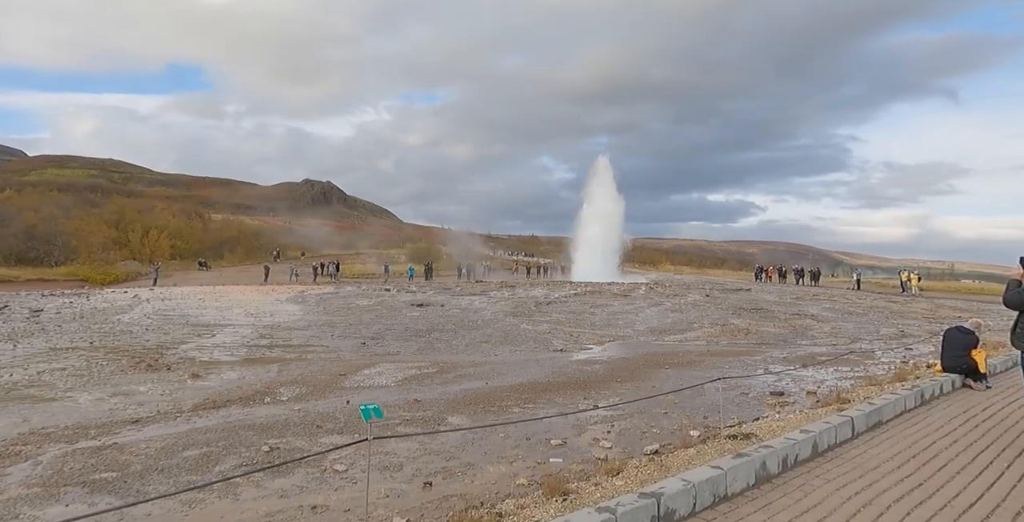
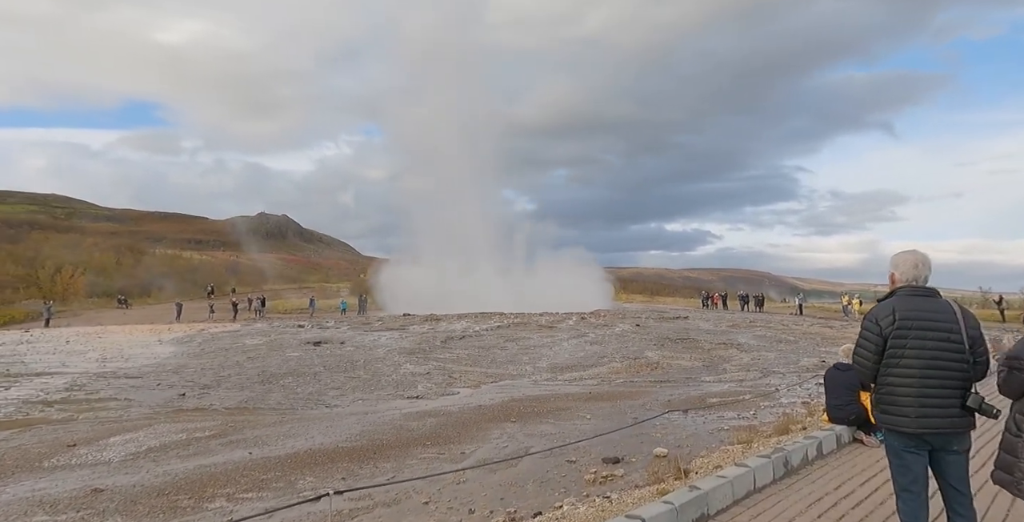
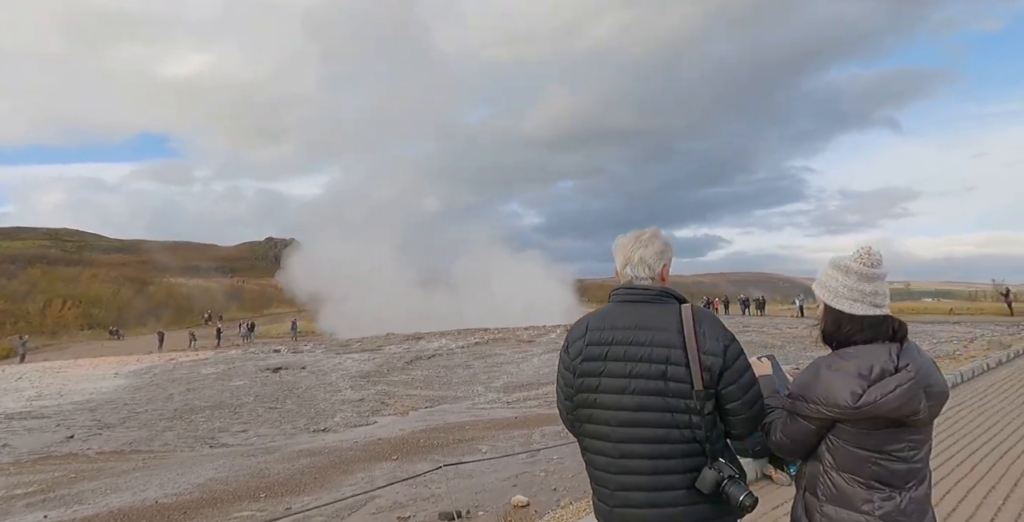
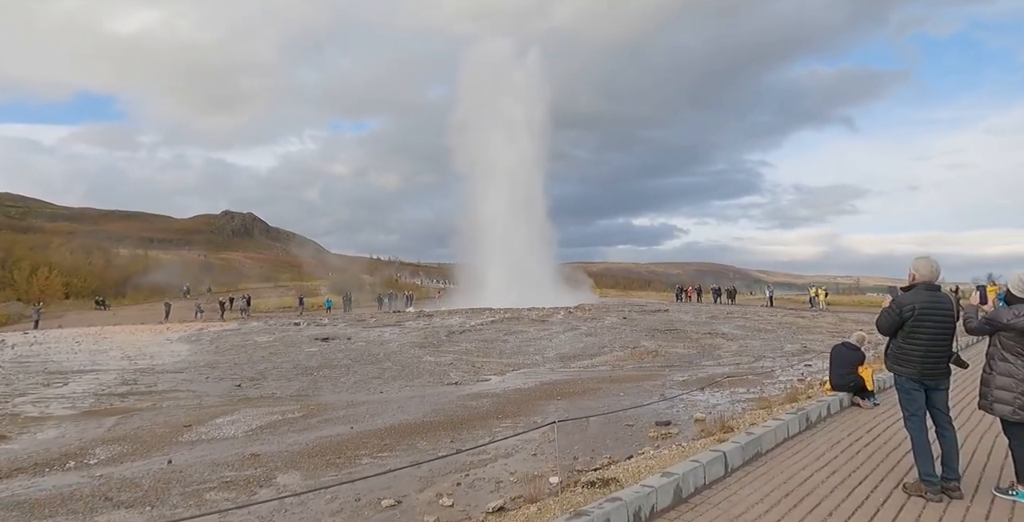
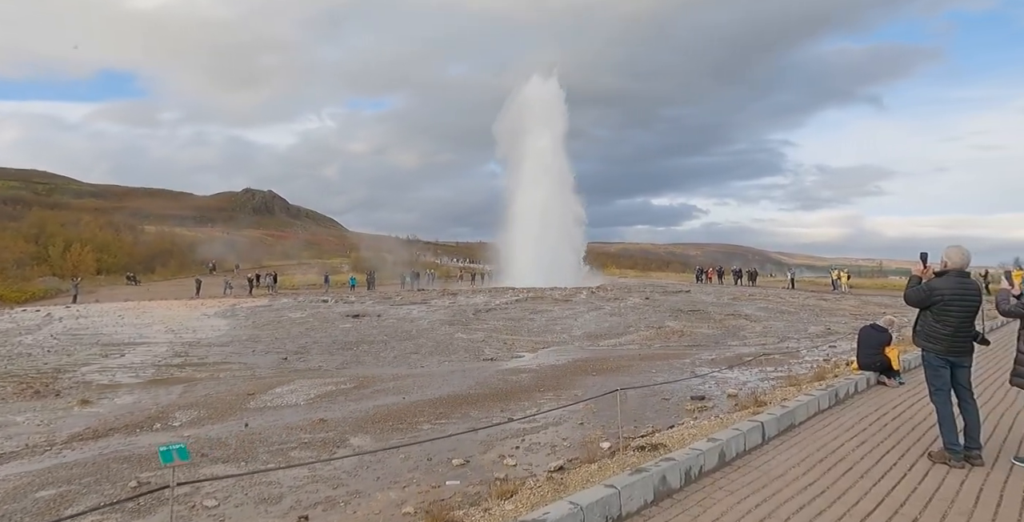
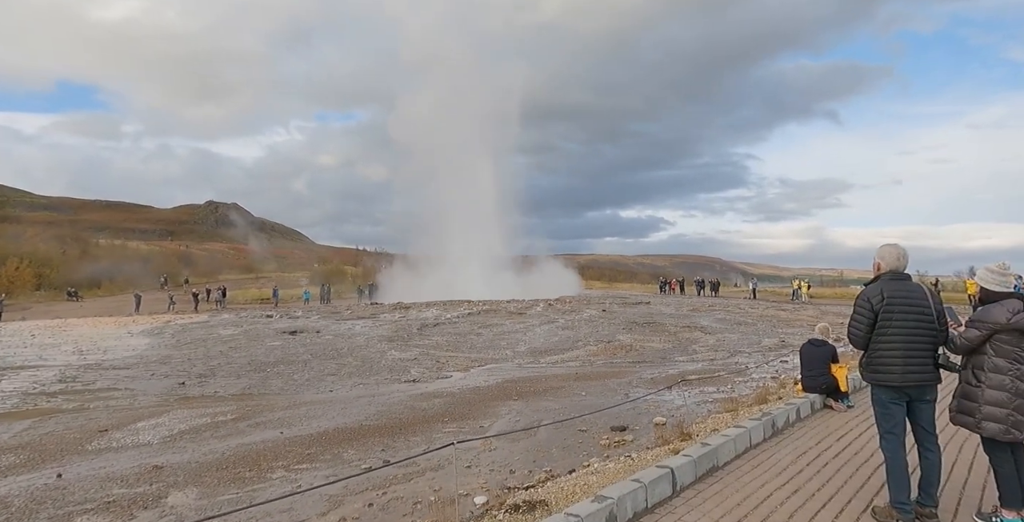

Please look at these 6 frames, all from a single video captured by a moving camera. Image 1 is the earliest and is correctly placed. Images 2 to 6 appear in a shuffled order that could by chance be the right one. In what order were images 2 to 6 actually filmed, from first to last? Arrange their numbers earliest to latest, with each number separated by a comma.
5, 4, 6, 2, 3
